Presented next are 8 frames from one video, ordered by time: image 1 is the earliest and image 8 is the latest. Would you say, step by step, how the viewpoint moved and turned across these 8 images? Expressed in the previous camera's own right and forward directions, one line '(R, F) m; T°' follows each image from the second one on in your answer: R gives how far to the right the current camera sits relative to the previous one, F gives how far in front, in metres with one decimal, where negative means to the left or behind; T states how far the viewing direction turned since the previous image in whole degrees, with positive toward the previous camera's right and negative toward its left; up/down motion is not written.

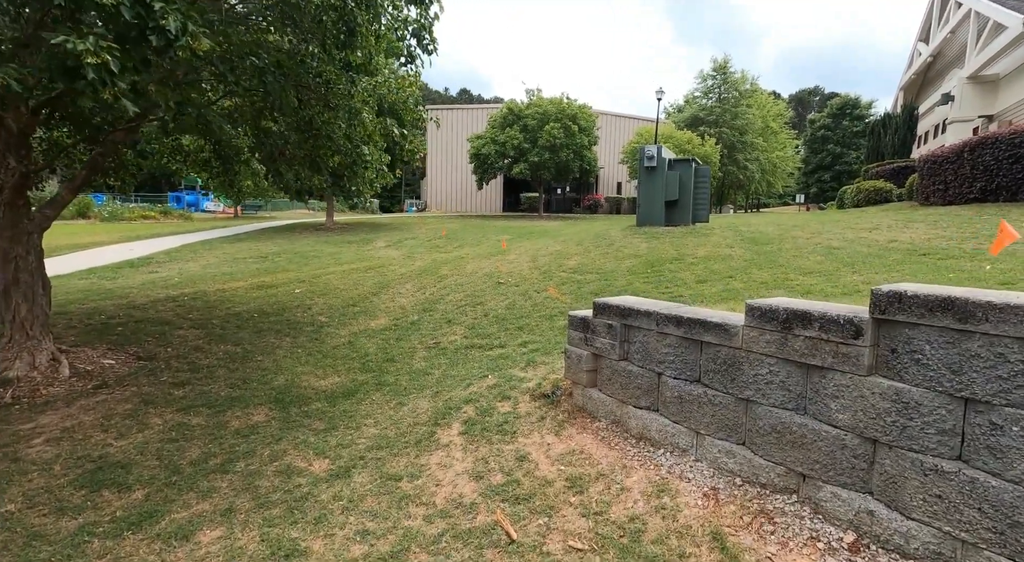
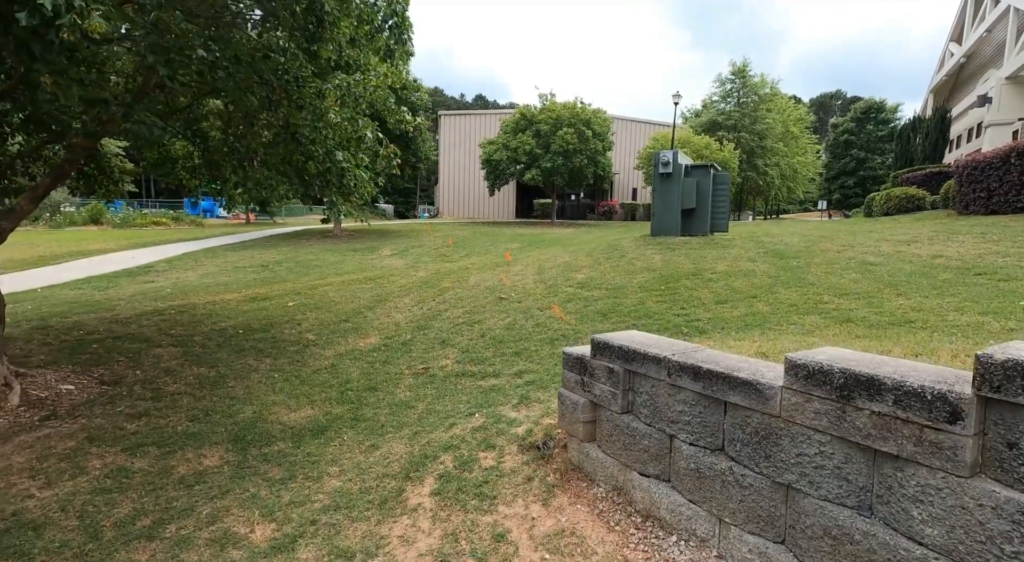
(+0.2, +0.6) m; -2°
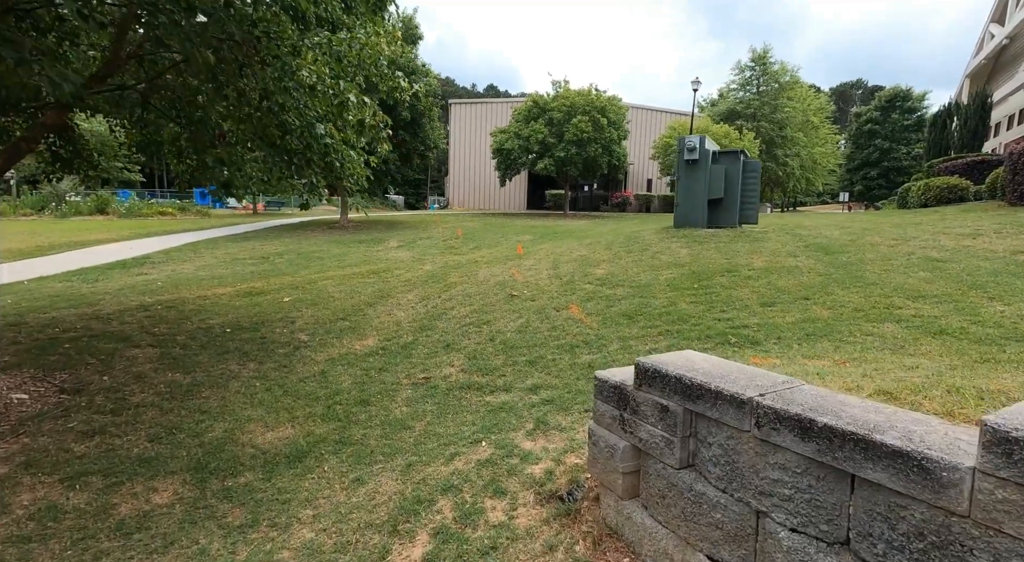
(0.0, +0.7) m; -1°
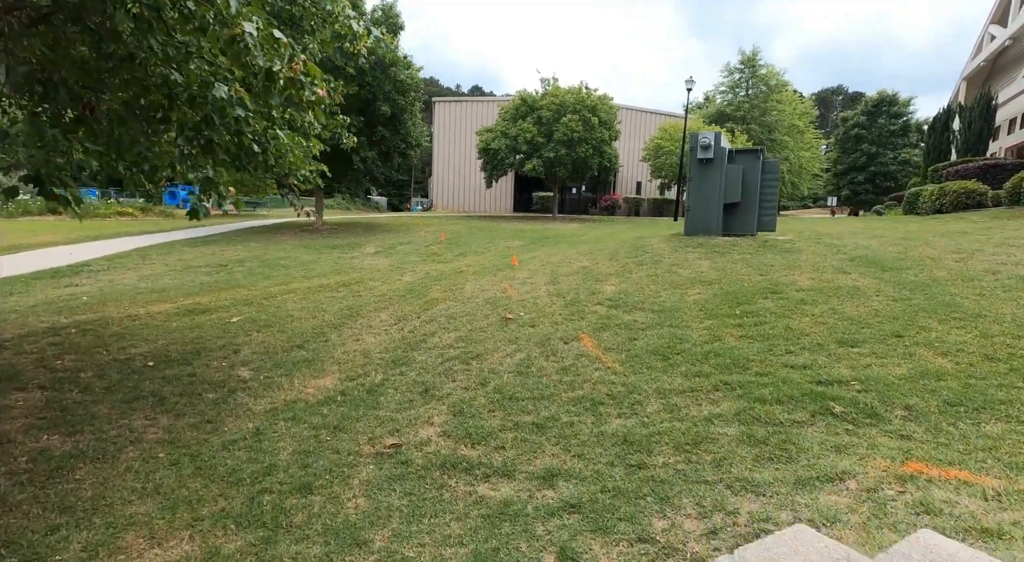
(-0.1, +1.2) m; +2°
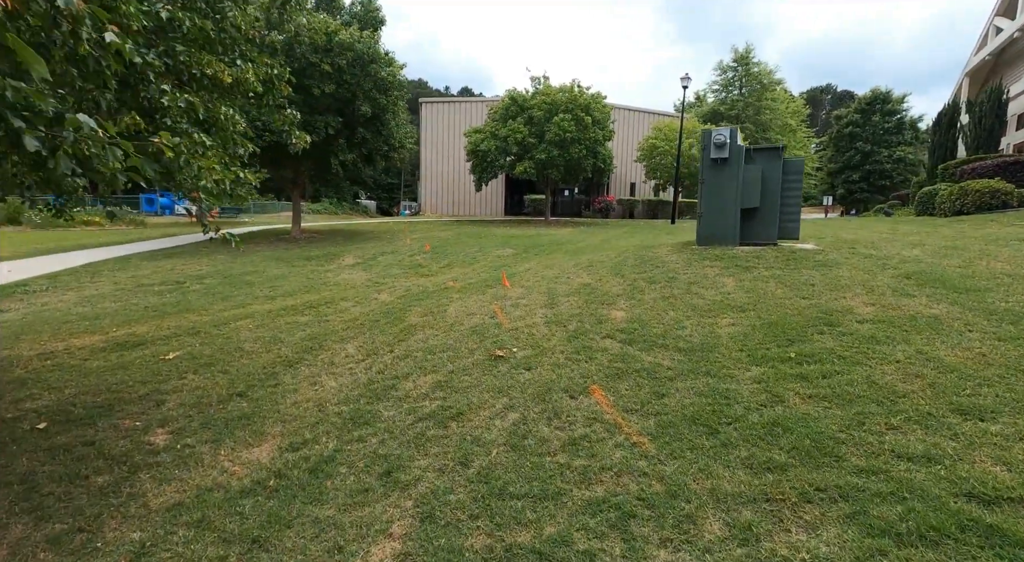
(0.0, +1.1) m; +1°
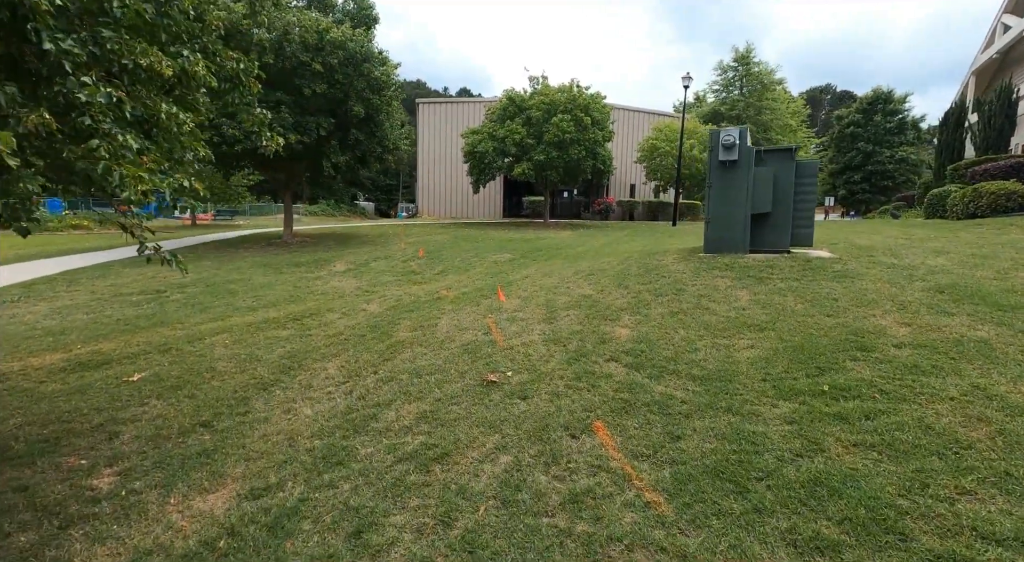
(0.0, +0.5) m; 0°
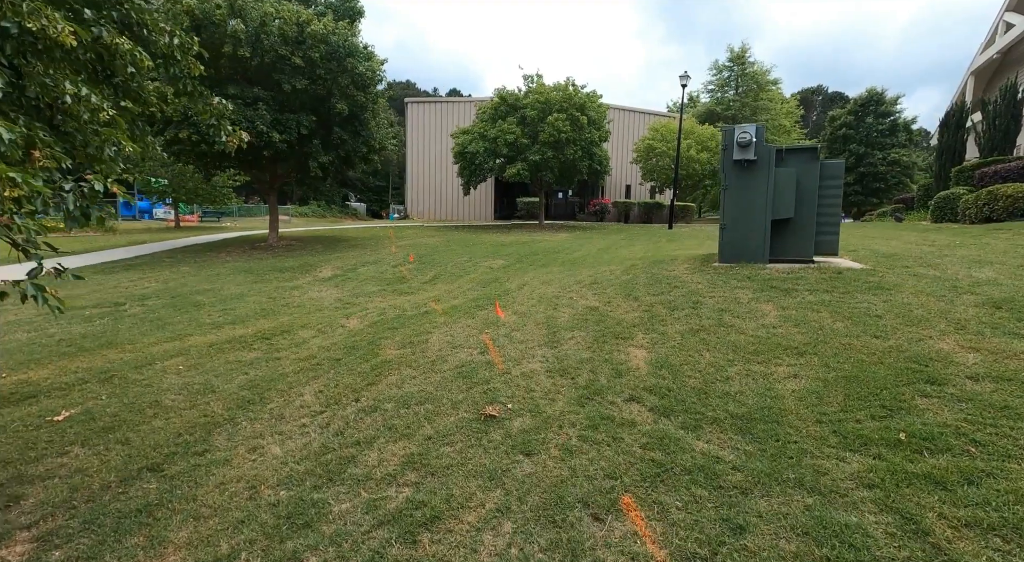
(-0.1, +0.8) m; +1°
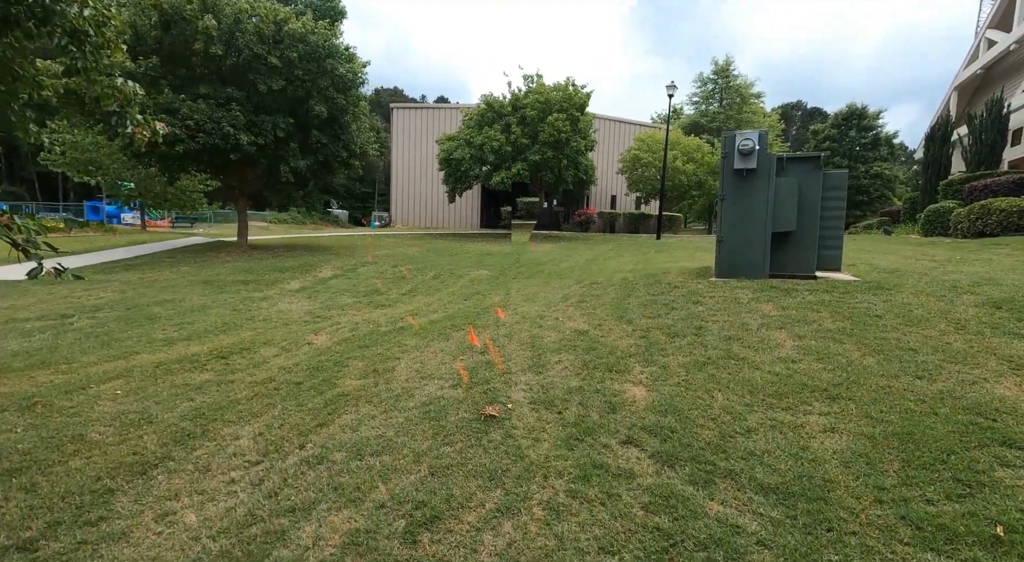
(0.0, +0.5) m; +1°
